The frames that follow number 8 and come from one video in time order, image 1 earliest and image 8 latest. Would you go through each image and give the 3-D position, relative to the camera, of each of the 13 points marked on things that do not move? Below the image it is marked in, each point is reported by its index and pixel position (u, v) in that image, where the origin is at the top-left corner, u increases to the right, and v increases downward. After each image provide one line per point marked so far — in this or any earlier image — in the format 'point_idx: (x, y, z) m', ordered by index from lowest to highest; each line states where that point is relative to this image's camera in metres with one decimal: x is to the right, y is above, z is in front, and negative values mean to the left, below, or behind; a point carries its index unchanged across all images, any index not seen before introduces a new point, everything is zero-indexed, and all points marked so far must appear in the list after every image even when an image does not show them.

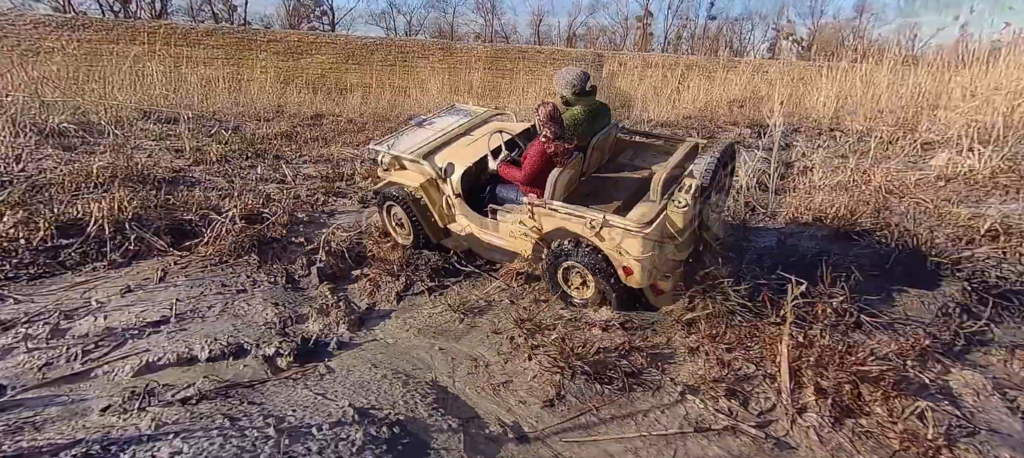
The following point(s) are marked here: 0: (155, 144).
0: (-6.6, +1.4, +9.6) m
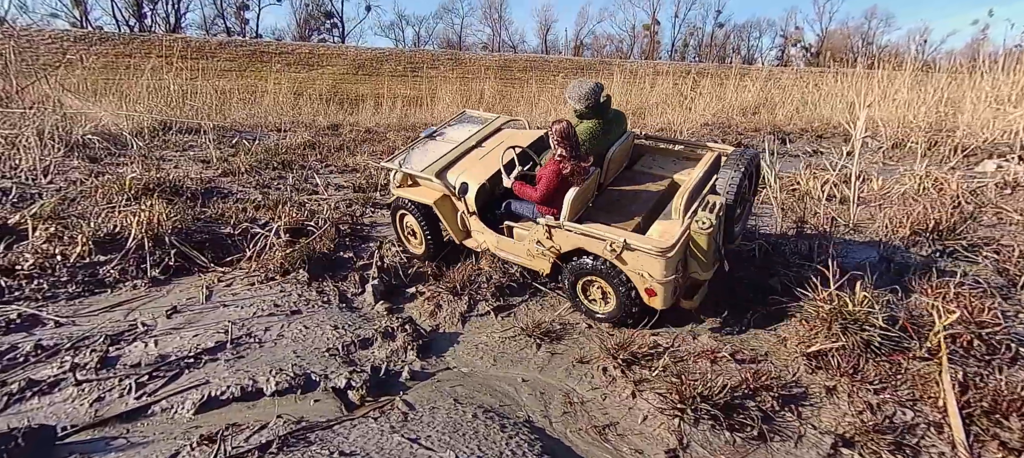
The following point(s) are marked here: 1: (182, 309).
0: (-6.0, +1.2, +9.5) m
1: (-2.0, -0.5, +3.2) m
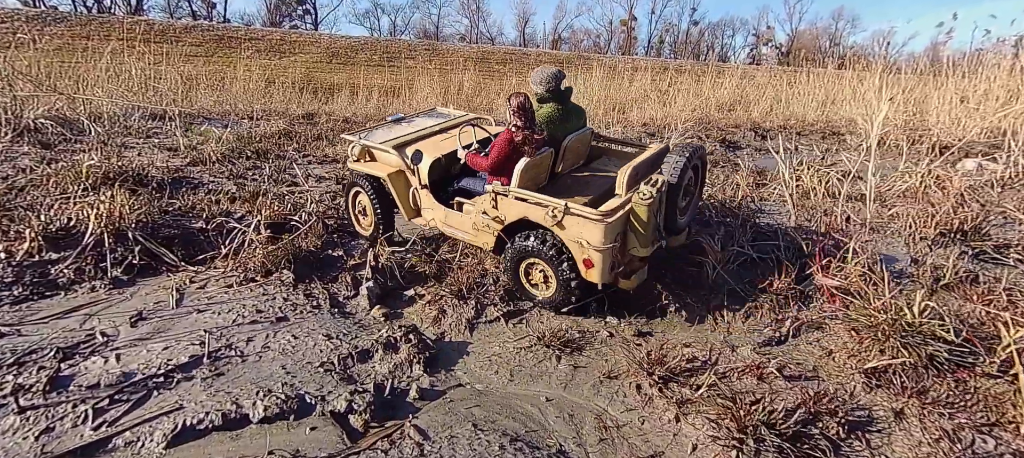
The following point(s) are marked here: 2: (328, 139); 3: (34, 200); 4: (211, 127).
0: (-6.2, +1.4, +8.9) m
1: (-1.9, -0.5, +2.8) m
2: (-3.7, +1.8, +10.4) m
3: (-4.2, +0.3, +4.7) m
4: (-6.2, +2.0, +10.6) m
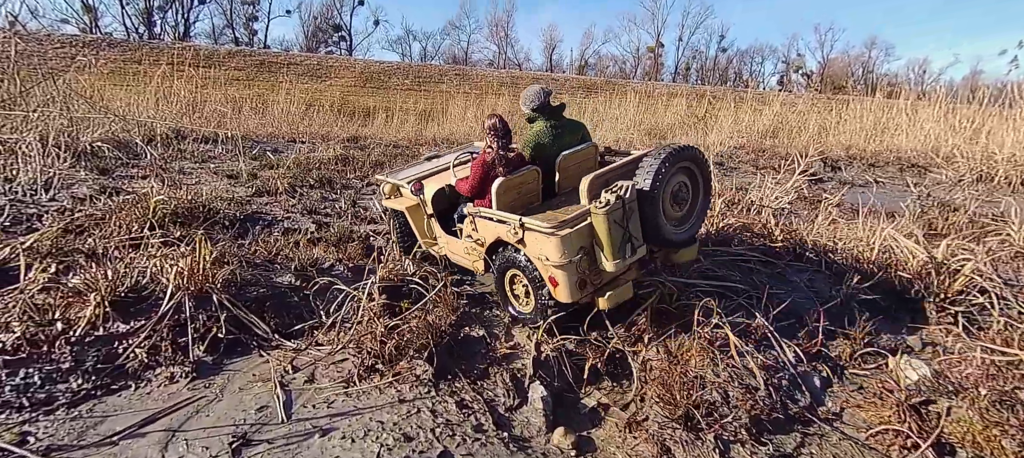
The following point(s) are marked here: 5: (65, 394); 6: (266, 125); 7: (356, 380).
0: (-4.9, +0.9, +8.4) m
1: (-1.0, -0.8, +2.0) m
2: (-2.3, +1.2, +9.8) m
3: (-3.1, -0.1, +4.0) m
4: (-4.8, +1.4, +10.1) m
5: (-1.9, -0.7, +2.3) m
6: (-5.5, +2.3, +11.7) m
7: (-0.7, -0.7, +2.4) m
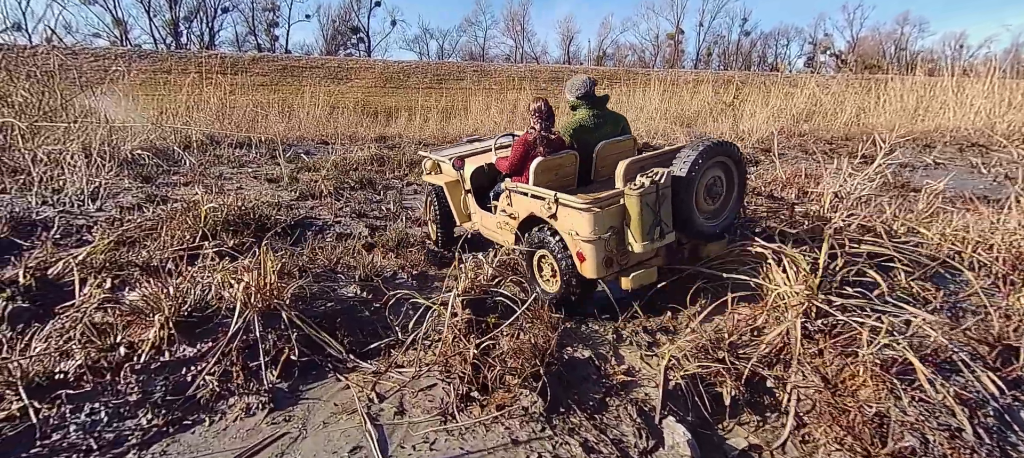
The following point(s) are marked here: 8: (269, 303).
0: (-4.2, +0.8, +8.3) m
1: (-0.5, -0.8, +1.7) m
2: (-1.5, +1.2, +9.5) m
3: (-2.6, -0.2, +3.8) m
4: (-4.0, +1.4, +10.0) m
5: (-1.5, -0.8, +2.1) m
6: (-4.7, +2.2, +11.6) m
7: (-0.2, -0.7, +2.1) m
8: (-1.2, -0.4, +2.8) m
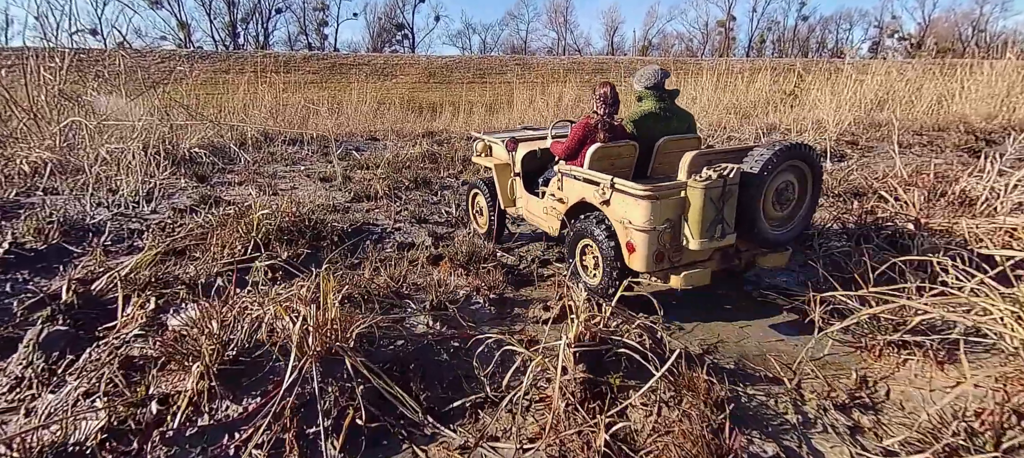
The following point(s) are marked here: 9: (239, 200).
0: (-3.2, +0.7, +7.9) m
1: (-0.1, -1.0, +1.1) m
2: (-0.4, +1.1, +8.9) m
3: (-2.0, -0.3, +3.3) m
4: (-2.9, +1.4, +9.6) m
5: (-1.0, -0.9, +1.5) m
6: (-3.4, +2.2, +11.3) m
7: (+0.2, -0.8, +1.4) m
8: (-0.7, -0.5, +2.2) m
9: (-3.3, +0.4, +6.4) m
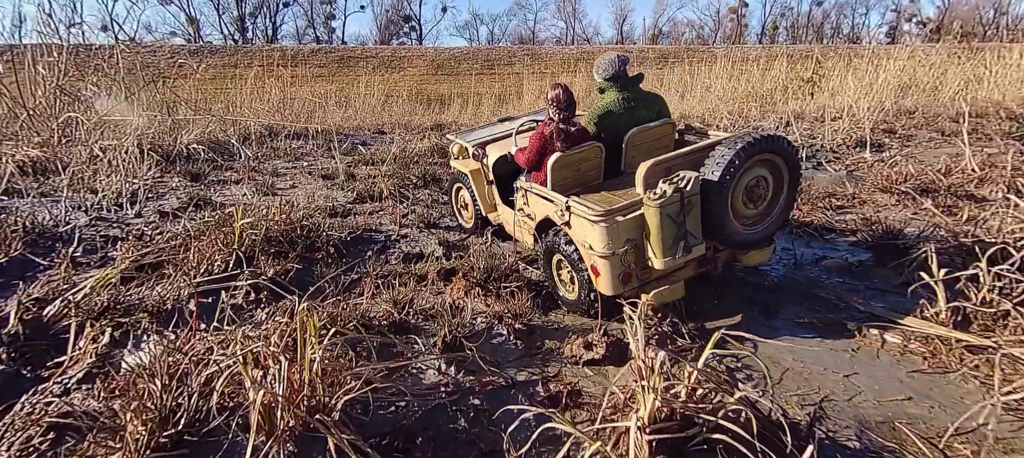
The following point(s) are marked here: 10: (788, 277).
0: (-3.0, +0.7, +7.3) m
1: (0.0, -1.1, +0.5) m
2: (-0.2, +1.1, +8.2) m
3: (-1.8, -0.4, +2.7) m
4: (-2.6, +1.3, +8.9) m
5: (-0.9, -1.0, +0.9) m
6: (-3.1, +2.2, +10.6) m
7: (+0.4, -1.0, +0.8) m
8: (-0.6, -0.6, +1.6) m
9: (-3.1, +0.3, +5.8) m
10: (+1.7, -0.3, +3.3) m
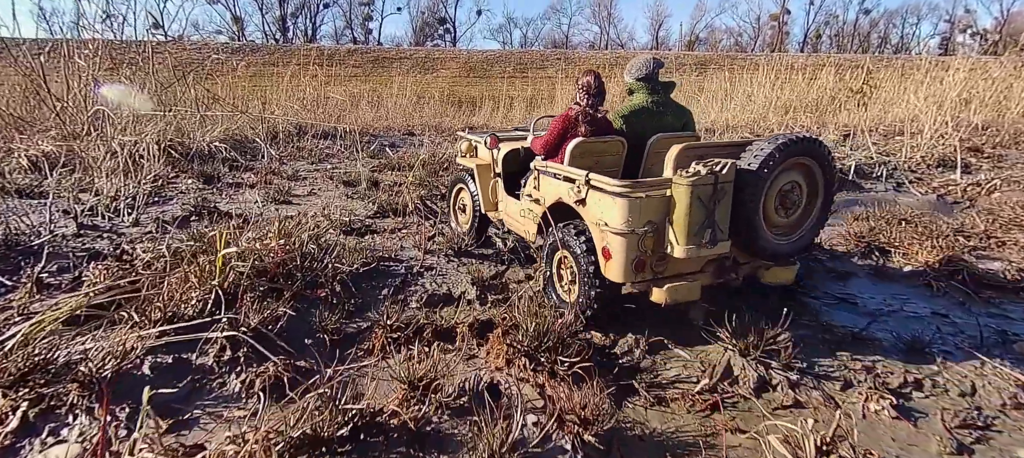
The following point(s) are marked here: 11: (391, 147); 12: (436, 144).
0: (-2.5, +0.6, +6.6) m
1: (+0.1, -1.3, -0.4) m
2: (+0.4, +0.9, +7.4) m
3: (-1.6, -0.5, +1.9) m
4: (-2.0, +1.2, +8.2) m
5: (-0.7, -1.2, +0.1) m
6: (-2.4, +2.1, +9.9) m
7: (+0.5, -1.2, -0.1) m
8: (-0.4, -0.8, +0.7) m
9: (-2.6, +0.2, +5.1) m
10: (+2.0, -0.6, +2.3) m
11: (-1.9, +1.3, +8.5) m
12: (-1.1, +1.2, +8.0) m
